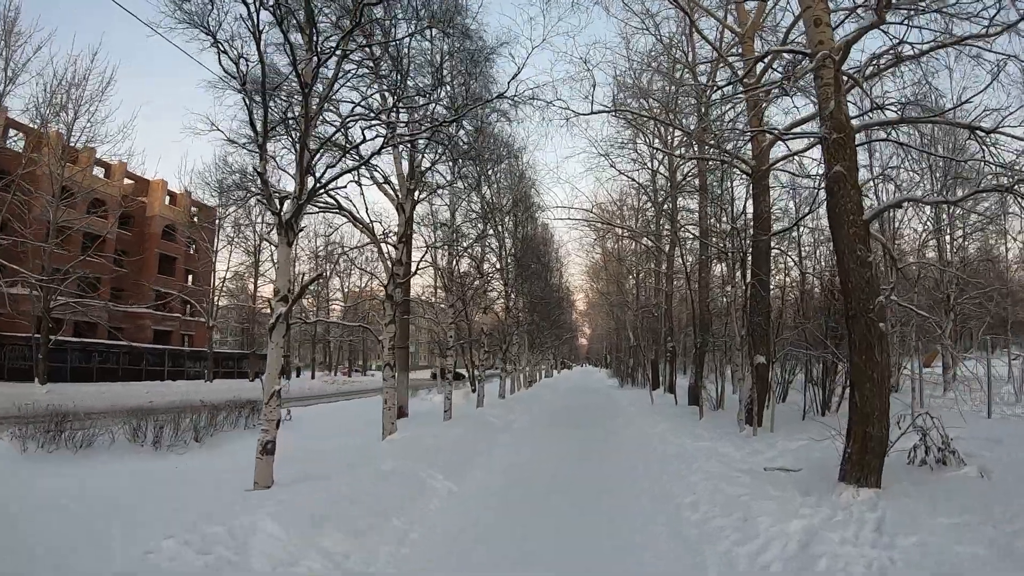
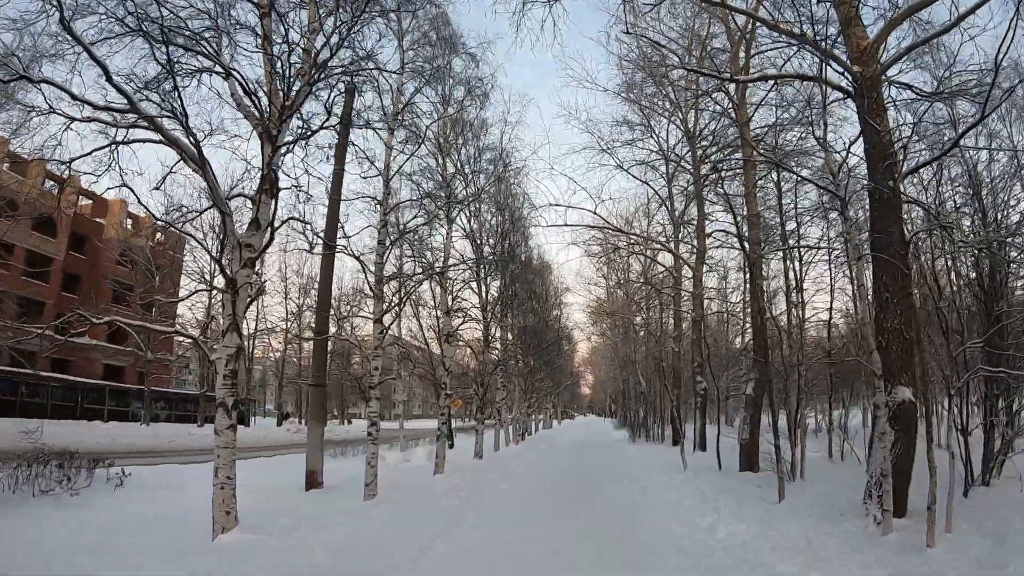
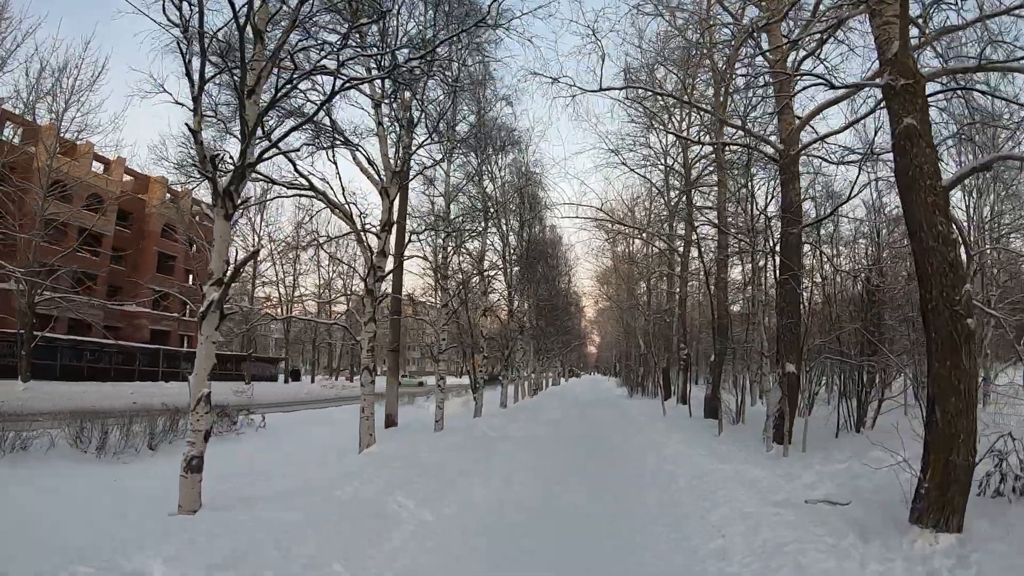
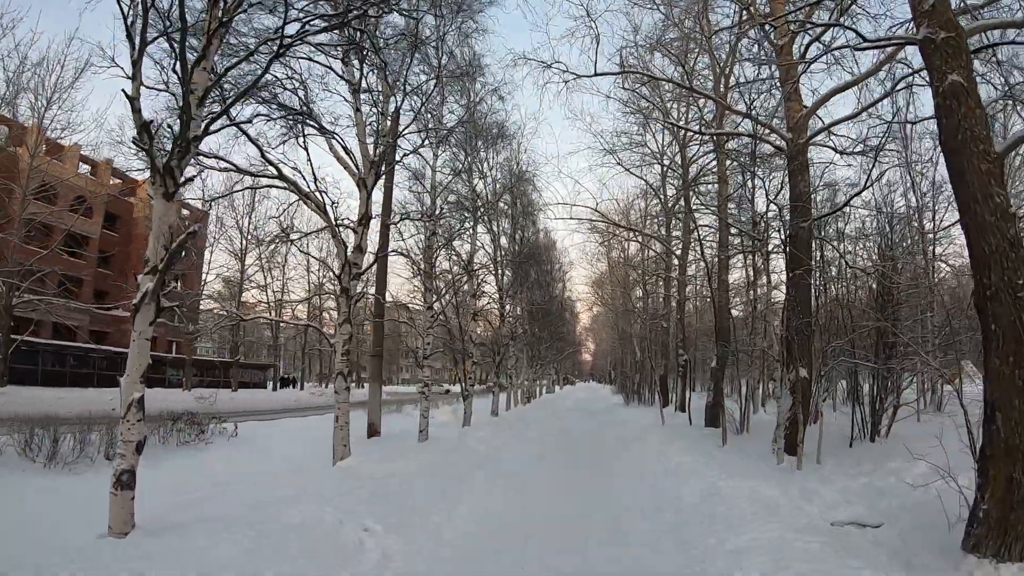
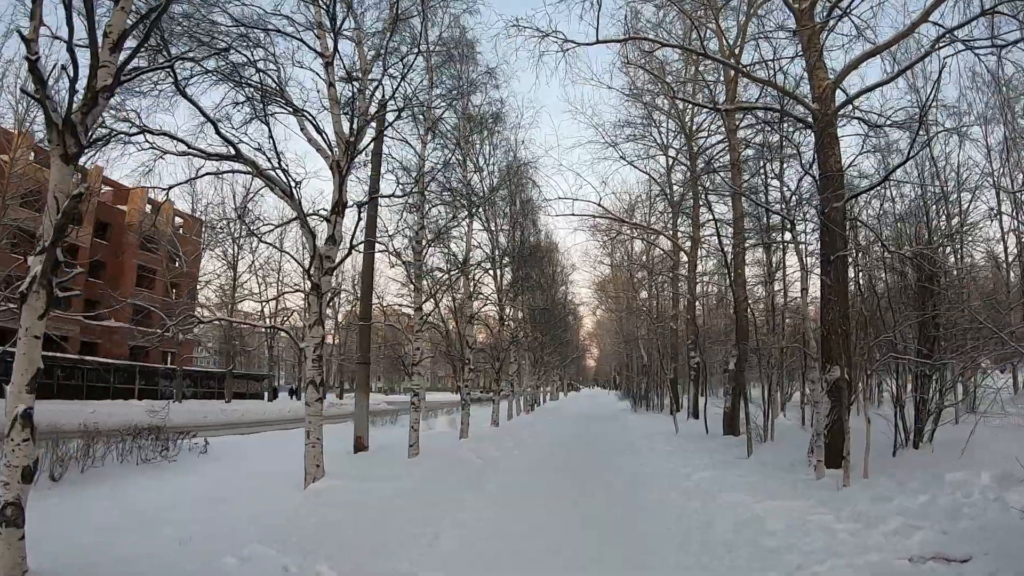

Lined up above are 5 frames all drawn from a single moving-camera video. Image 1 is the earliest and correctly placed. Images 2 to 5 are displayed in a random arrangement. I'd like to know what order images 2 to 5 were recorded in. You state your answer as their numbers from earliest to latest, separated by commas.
3, 4, 5, 2
